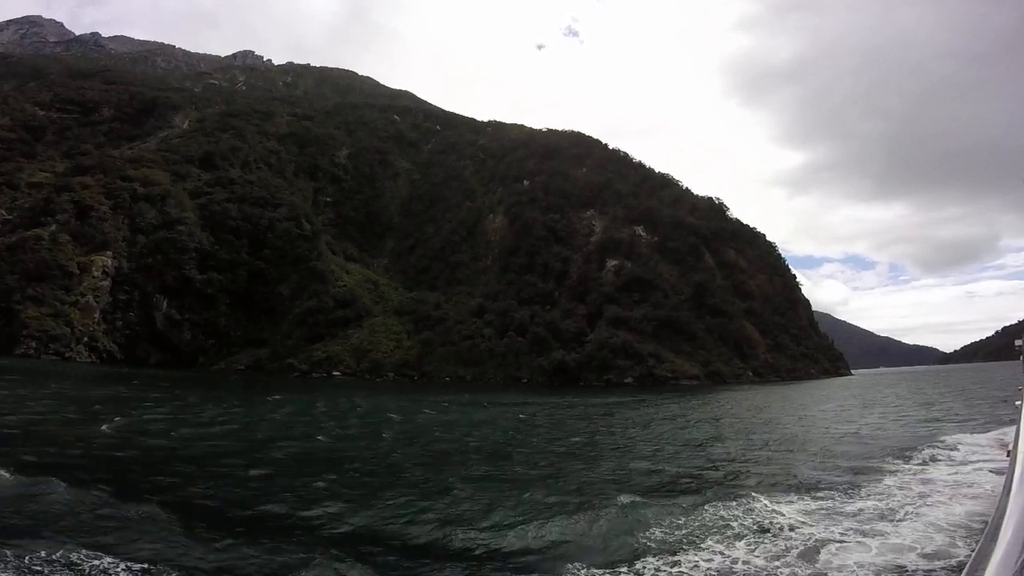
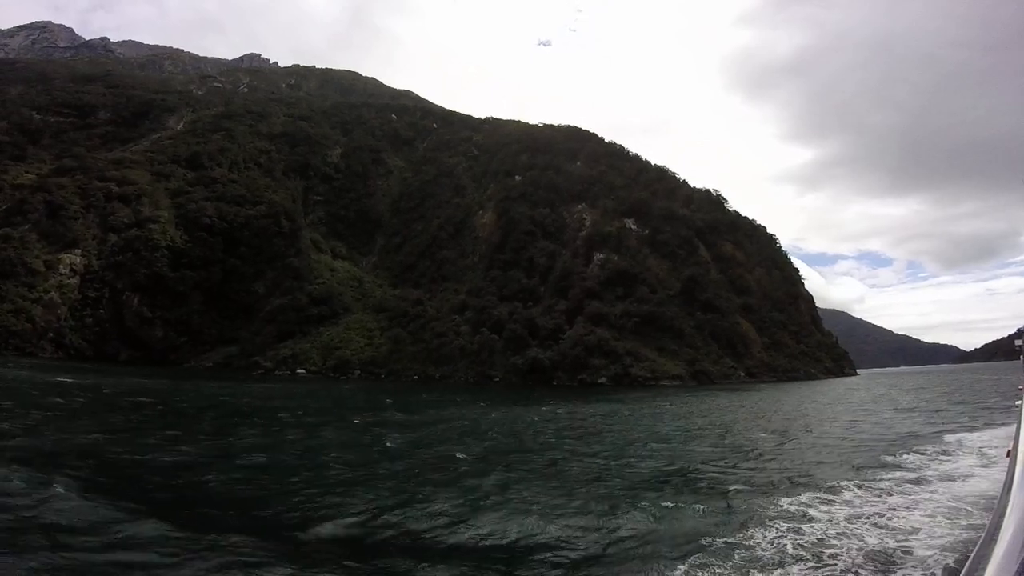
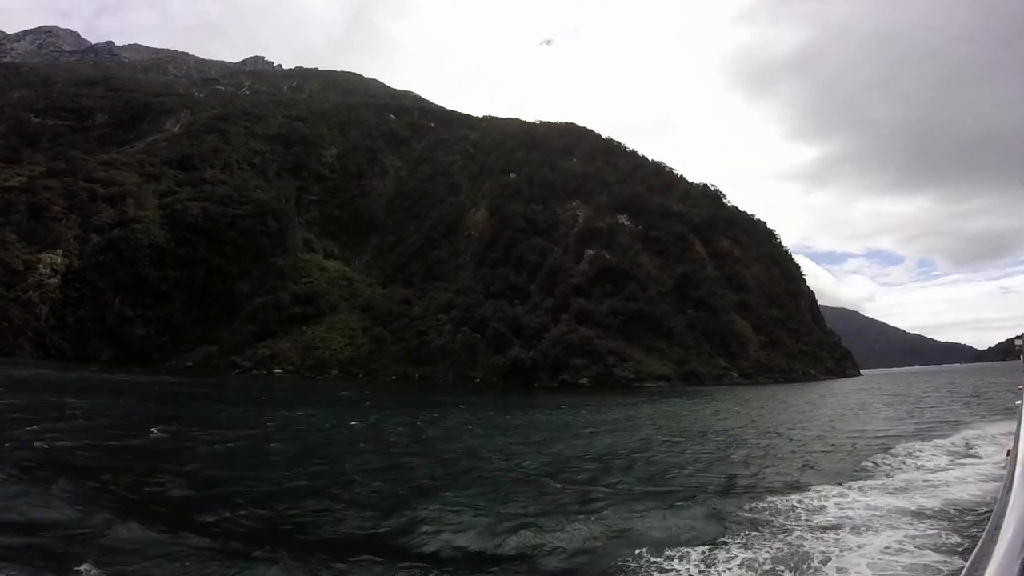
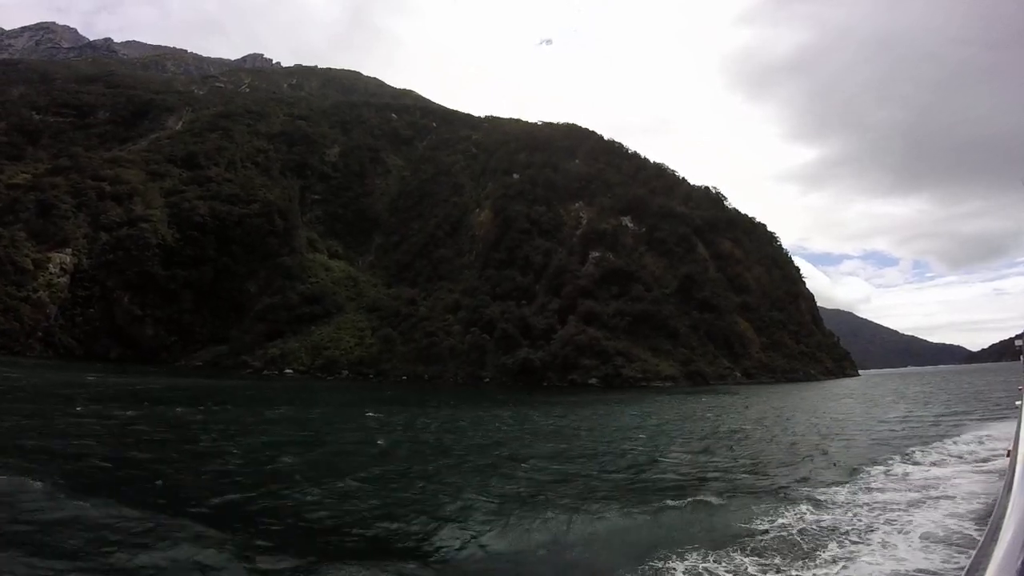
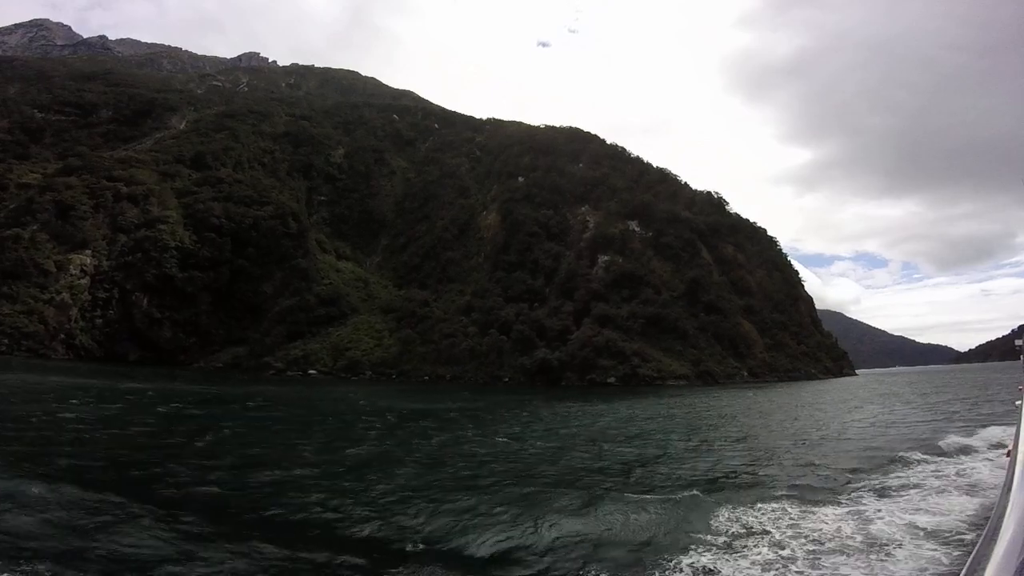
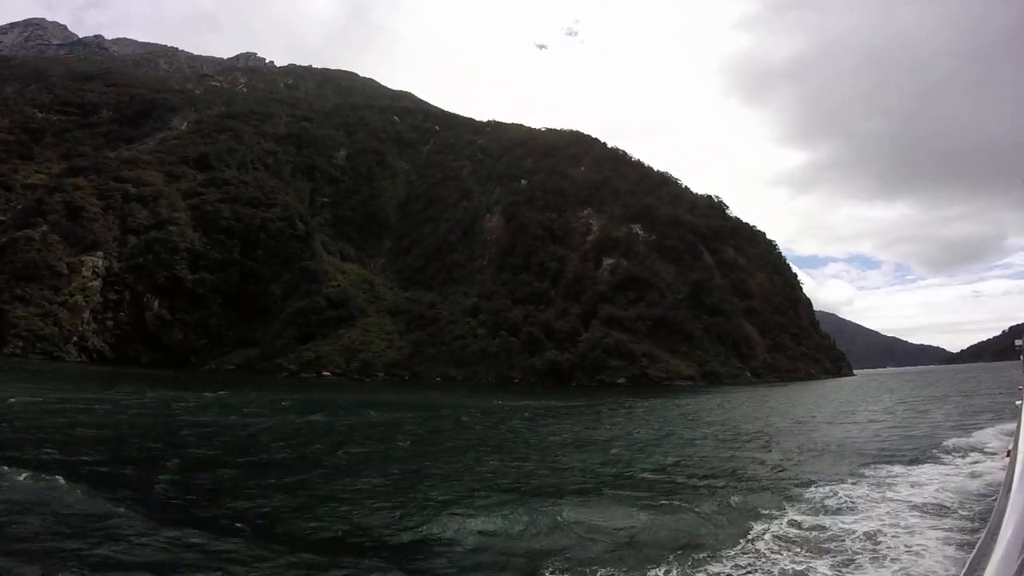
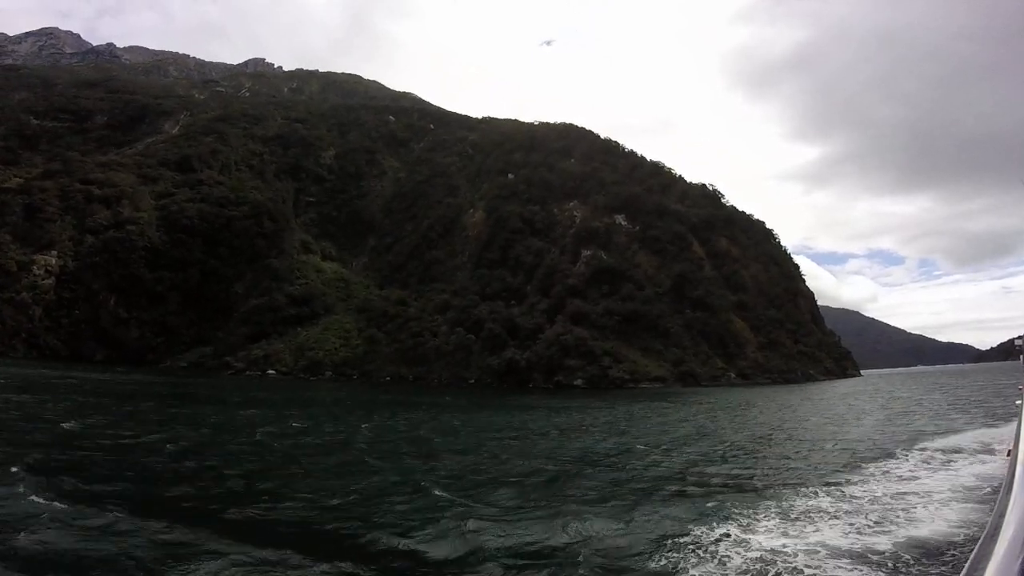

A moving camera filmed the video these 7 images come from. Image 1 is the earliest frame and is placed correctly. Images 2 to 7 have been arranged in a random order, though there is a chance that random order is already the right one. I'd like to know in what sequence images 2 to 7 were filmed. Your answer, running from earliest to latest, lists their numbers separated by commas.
6, 5, 2, 4, 3, 7
